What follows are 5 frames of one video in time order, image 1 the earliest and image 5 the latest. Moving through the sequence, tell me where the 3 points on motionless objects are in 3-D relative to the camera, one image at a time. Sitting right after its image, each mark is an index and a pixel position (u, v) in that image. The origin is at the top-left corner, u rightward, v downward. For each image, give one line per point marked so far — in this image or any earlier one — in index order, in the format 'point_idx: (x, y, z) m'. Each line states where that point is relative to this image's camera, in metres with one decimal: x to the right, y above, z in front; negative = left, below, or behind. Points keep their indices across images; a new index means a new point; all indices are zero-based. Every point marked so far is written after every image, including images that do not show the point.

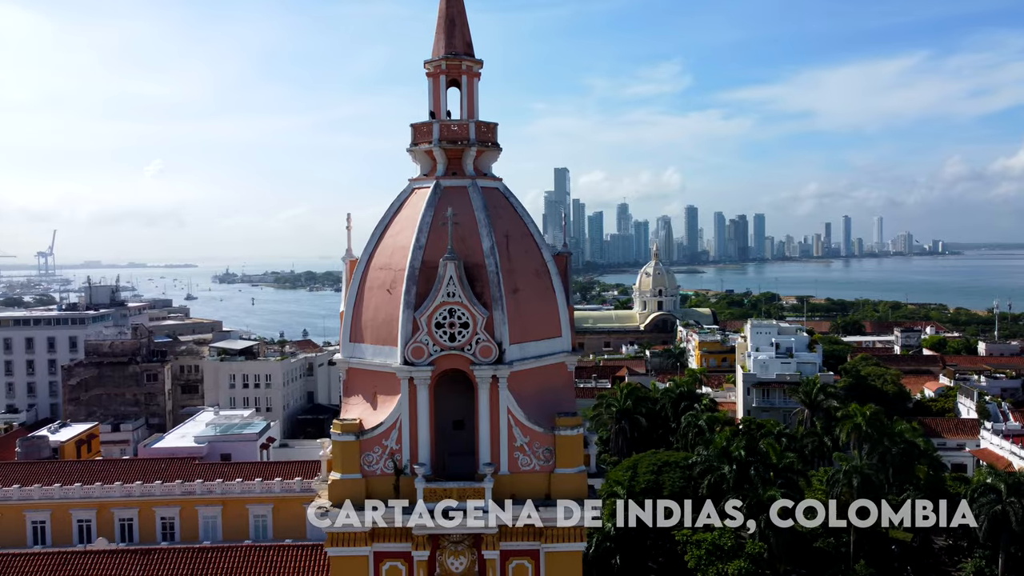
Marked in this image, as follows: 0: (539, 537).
0: (+0.3, -2.6, +8.1) m
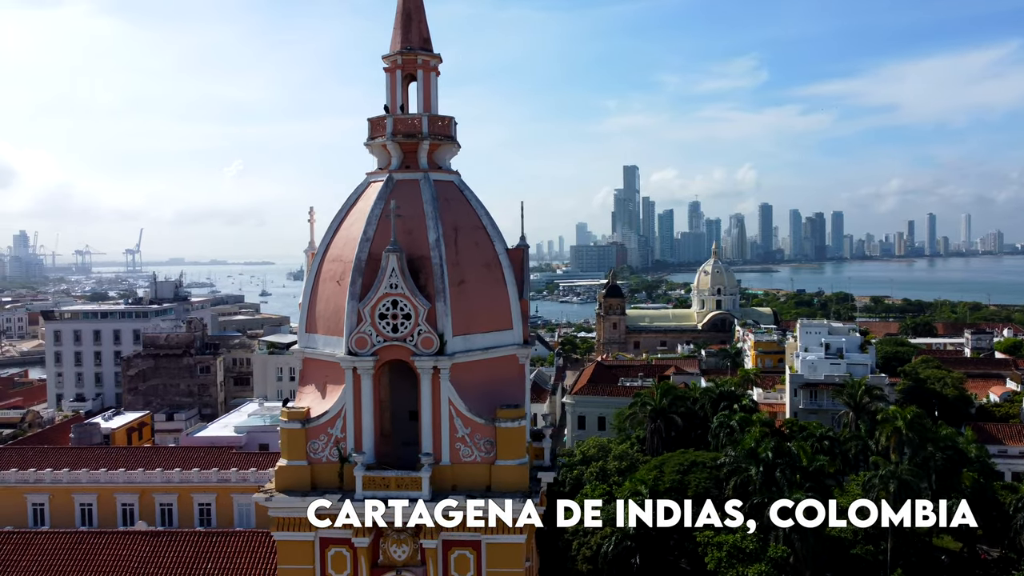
0: (-0.3, -2.5, +8.1) m
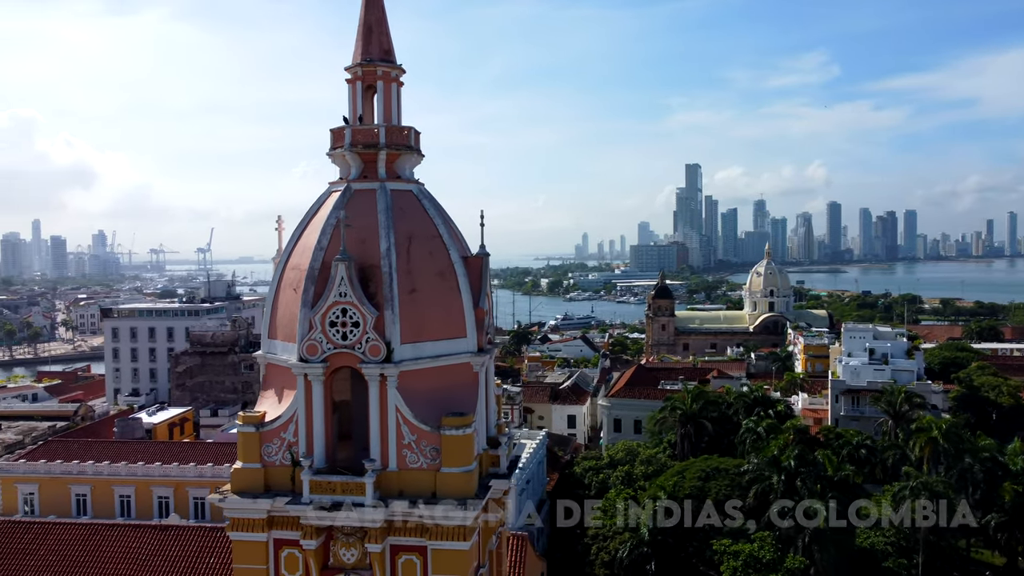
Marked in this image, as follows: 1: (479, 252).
0: (-0.9, -2.6, +8.2) m
1: (-0.4, +0.4, +9.5) m
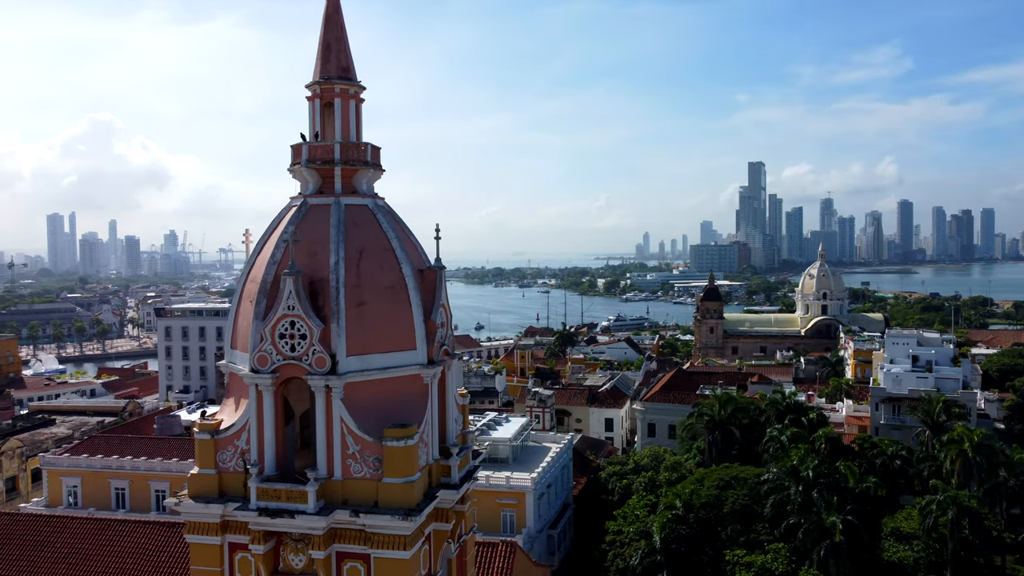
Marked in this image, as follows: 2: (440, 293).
0: (-1.5, -2.7, +8.4) m
1: (-0.9, +0.3, +9.7) m
2: (-0.9, -0.1, +9.4) m
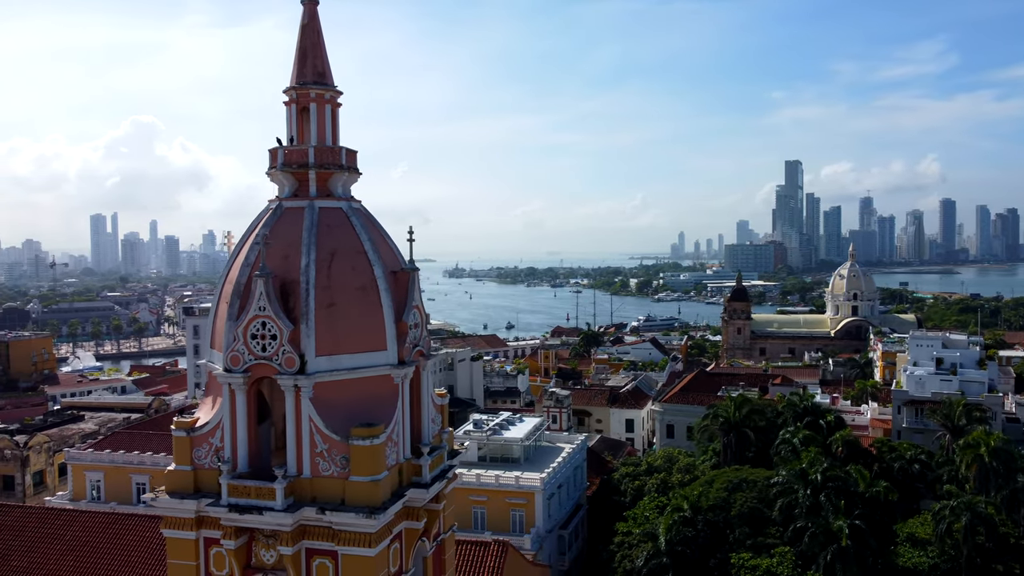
0: (-1.9, -2.7, +8.6) m
1: (-1.3, +0.3, +9.8) m
2: (-1.2, -0.1, +9.5) m
